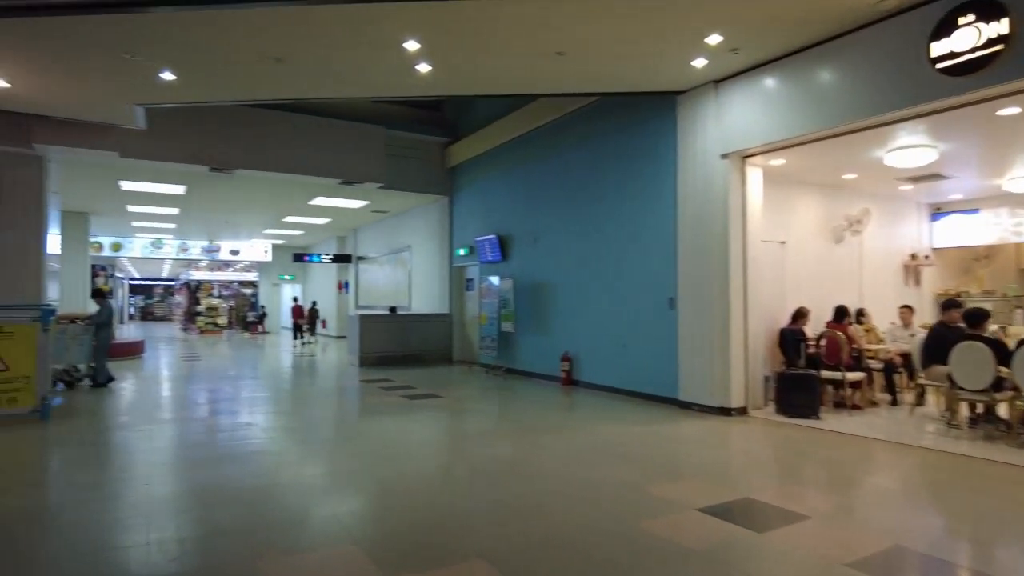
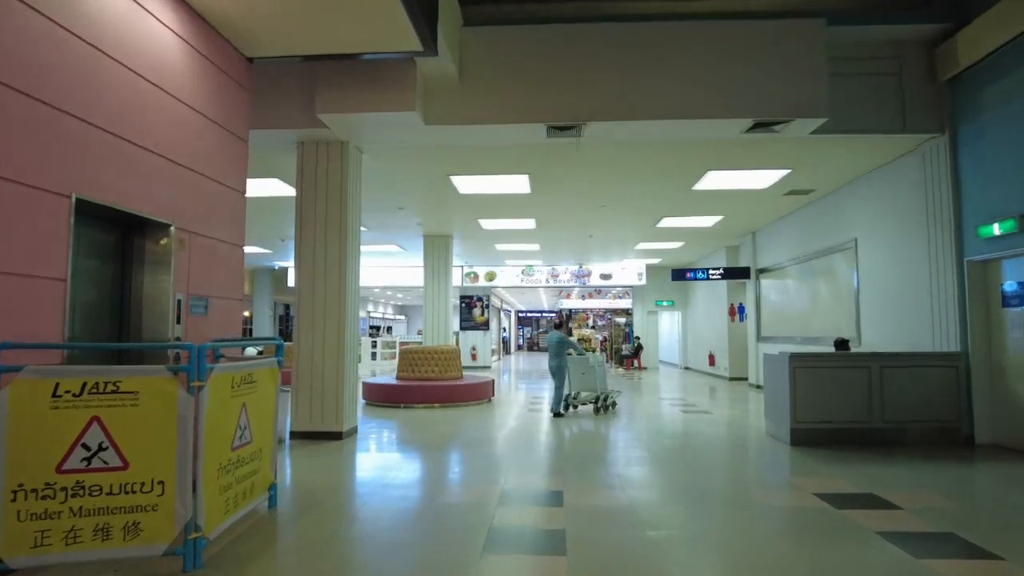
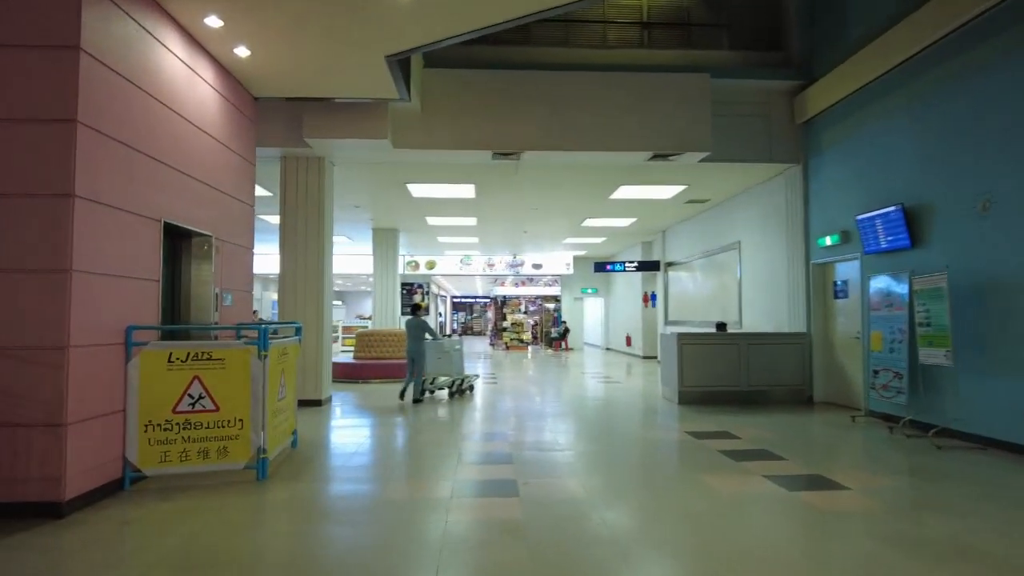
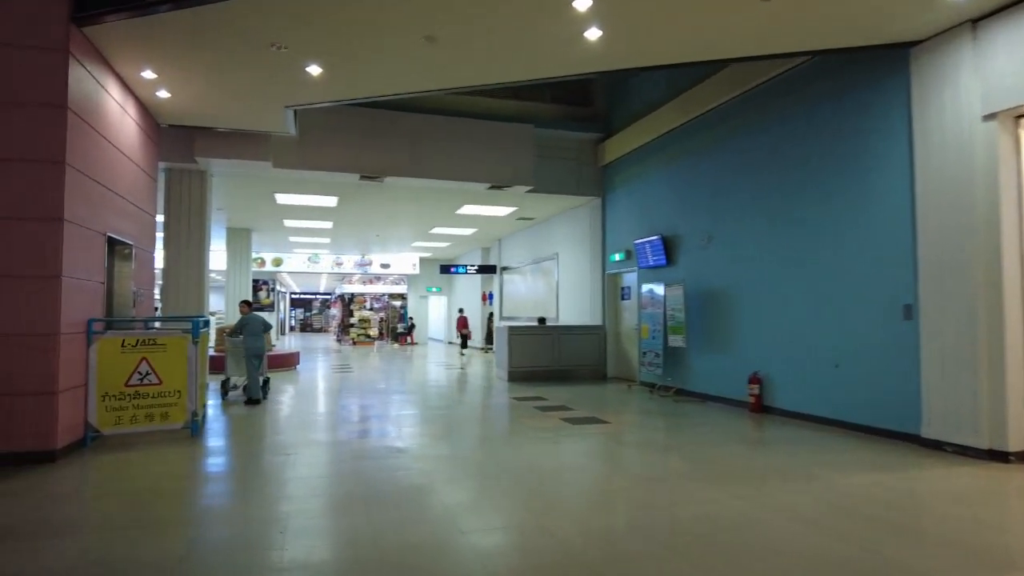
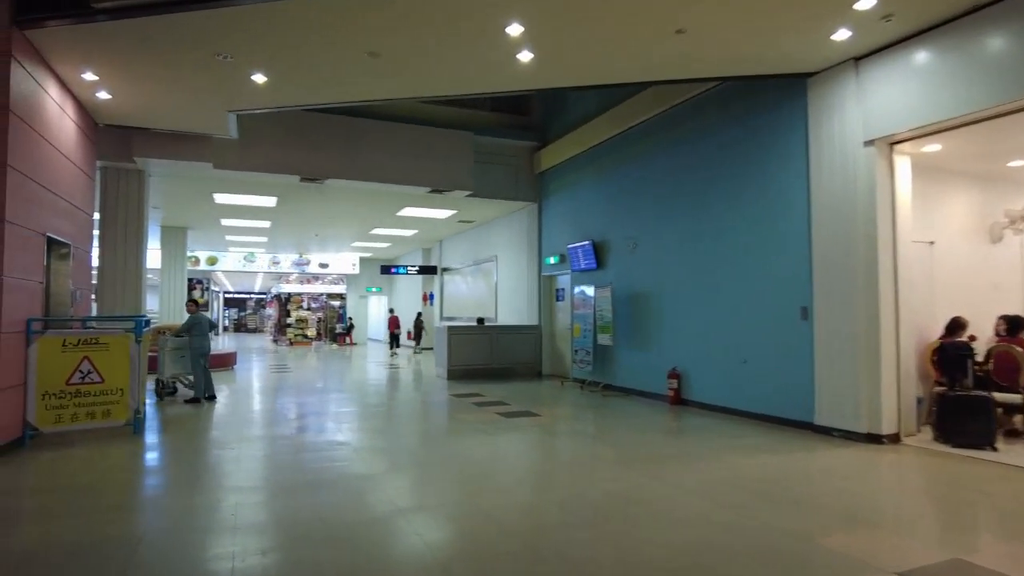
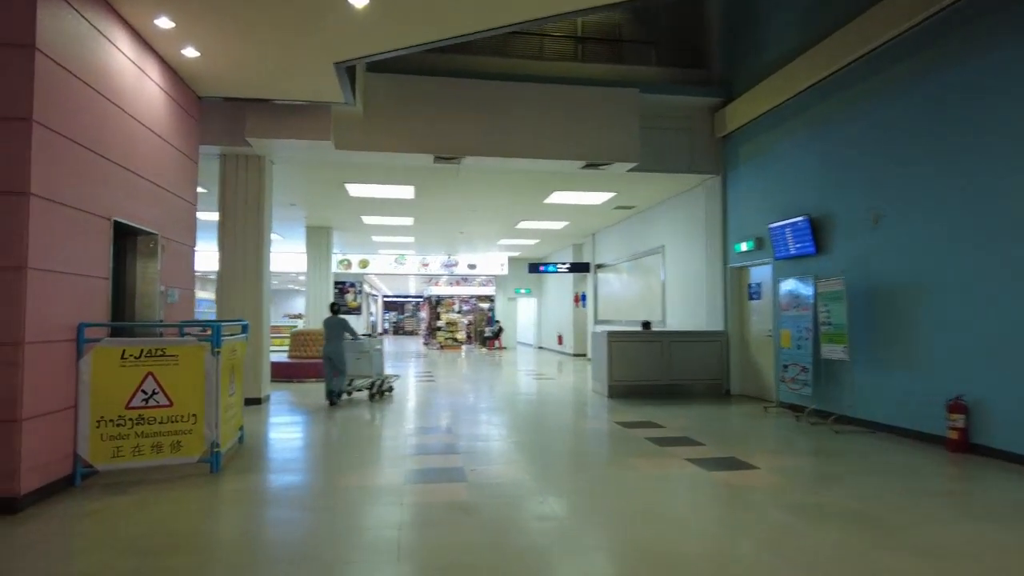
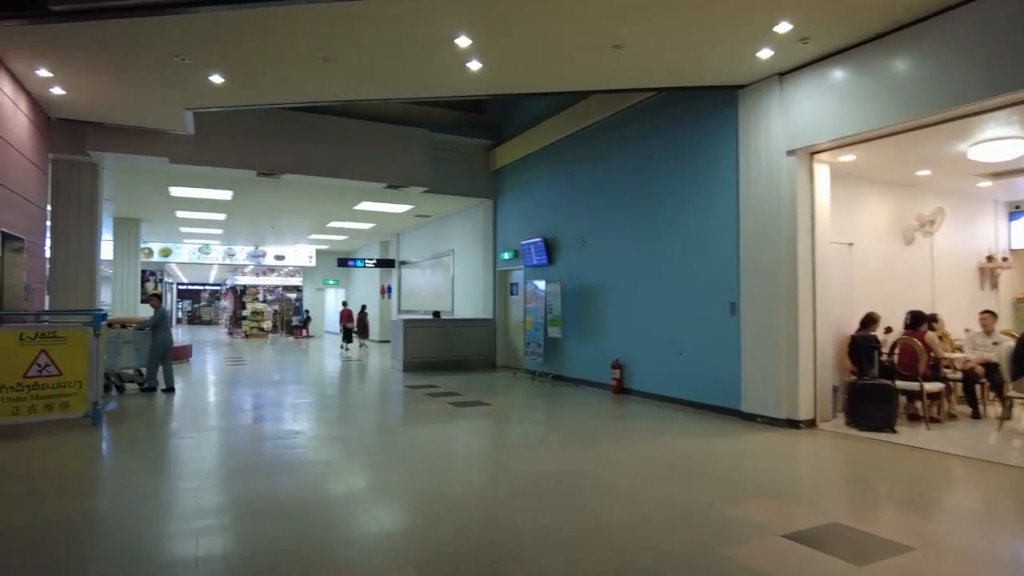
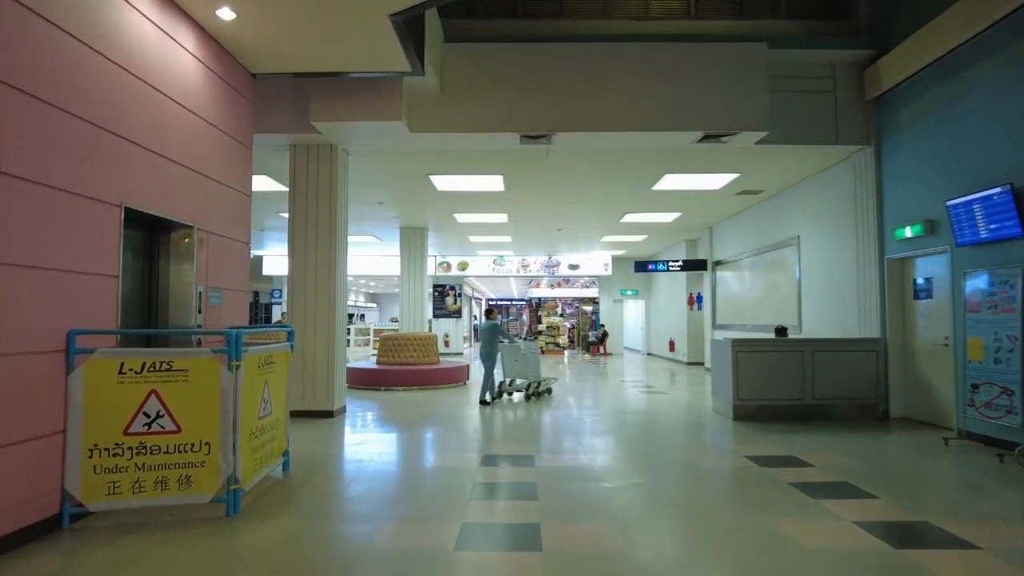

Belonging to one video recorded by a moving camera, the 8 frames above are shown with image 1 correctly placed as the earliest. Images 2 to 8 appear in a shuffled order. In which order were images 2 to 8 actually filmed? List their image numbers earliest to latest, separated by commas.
7, 5, 4, 6, 3, 8, 2
